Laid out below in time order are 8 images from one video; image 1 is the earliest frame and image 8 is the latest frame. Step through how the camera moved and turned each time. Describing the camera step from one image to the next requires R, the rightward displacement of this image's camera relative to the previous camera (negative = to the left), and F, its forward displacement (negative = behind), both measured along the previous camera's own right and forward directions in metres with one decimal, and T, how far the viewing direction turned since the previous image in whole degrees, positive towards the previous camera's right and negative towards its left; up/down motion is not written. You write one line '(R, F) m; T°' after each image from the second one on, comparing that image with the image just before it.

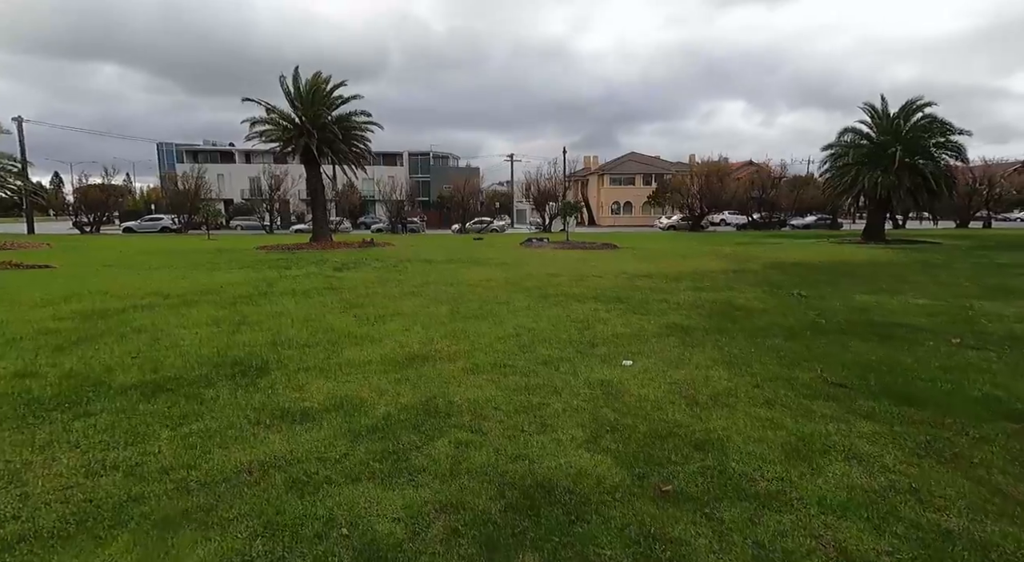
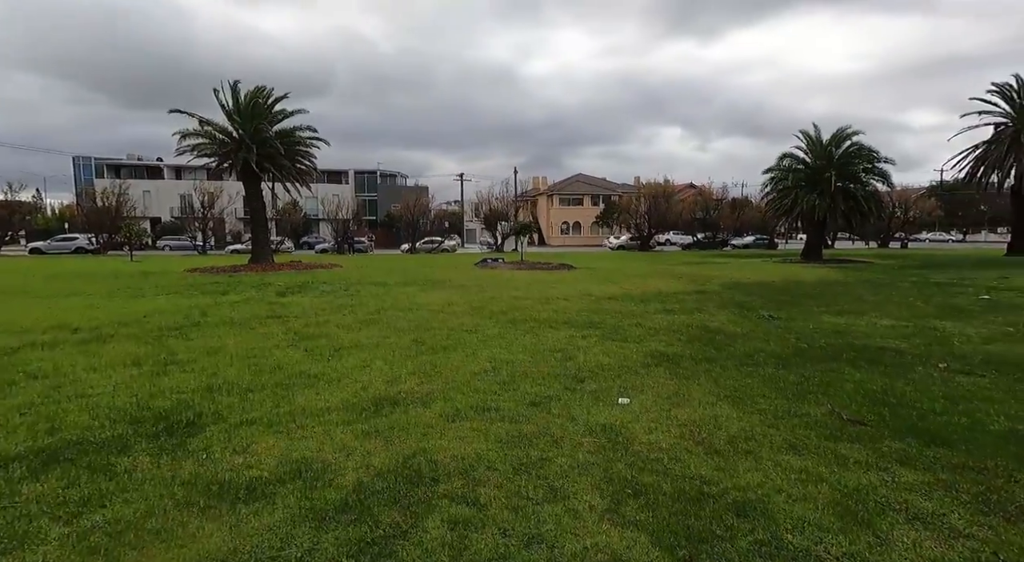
(-0.3, +0.7) m; +5°
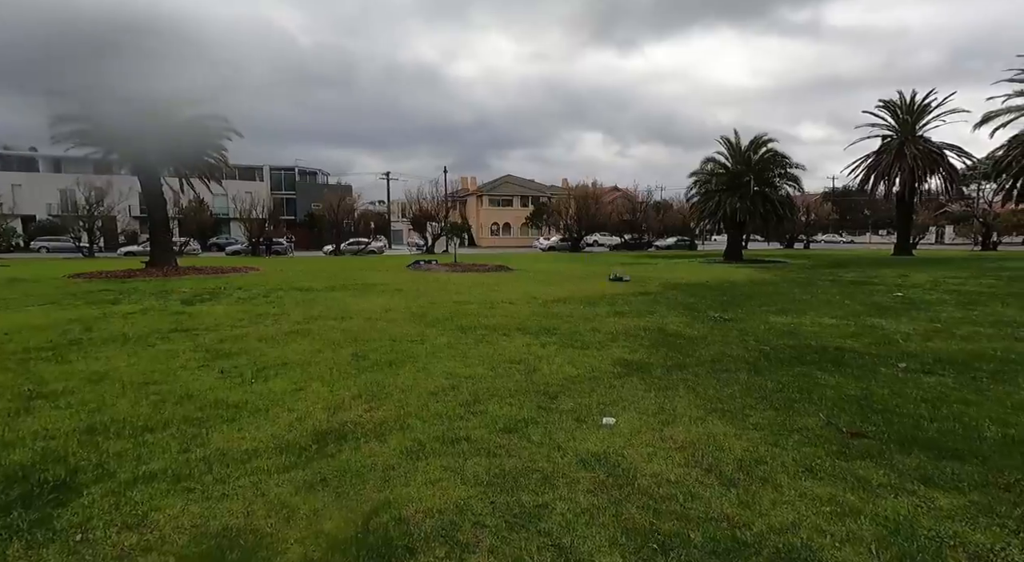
(-0.3, +0.7) m; +7°
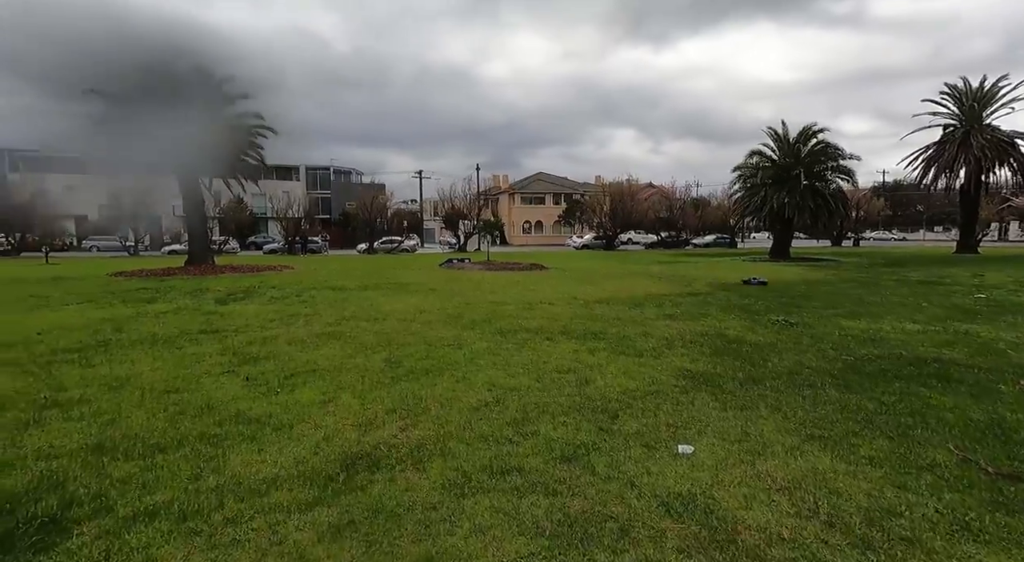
(-0.2, +0.6) m; -3°
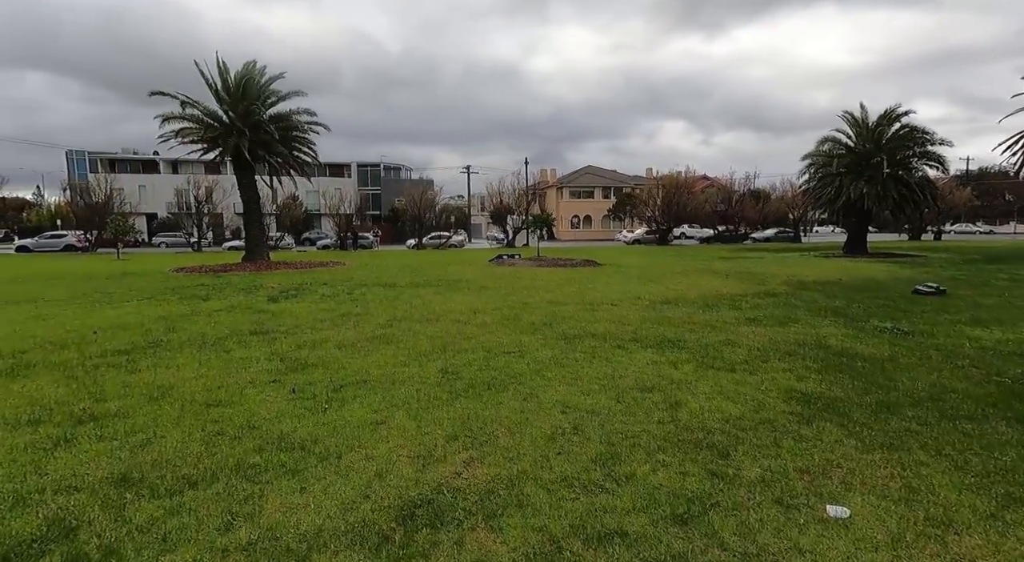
(-0.2, +0.7) m; -5°
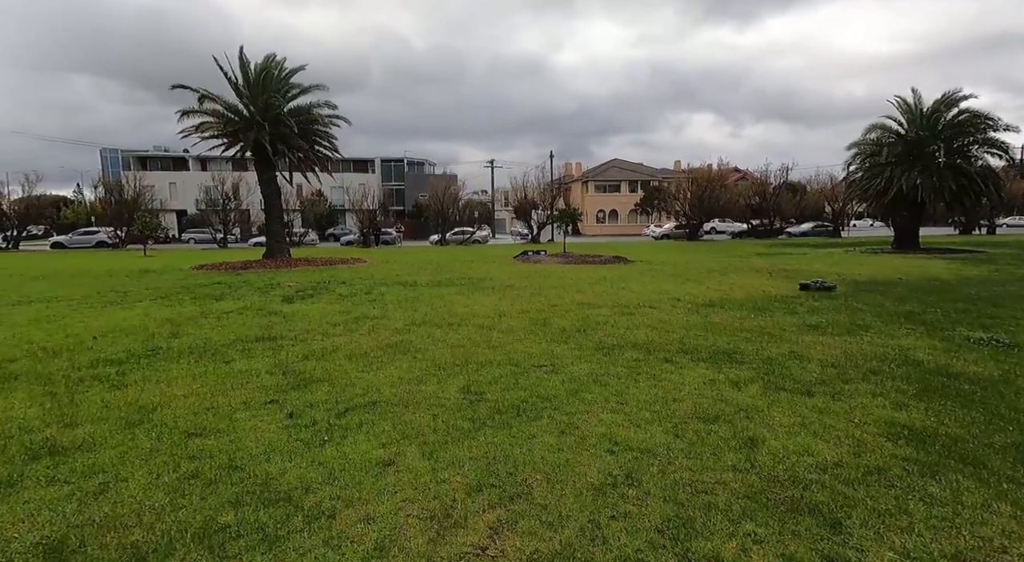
(-0.1, +0.9) m; -2°
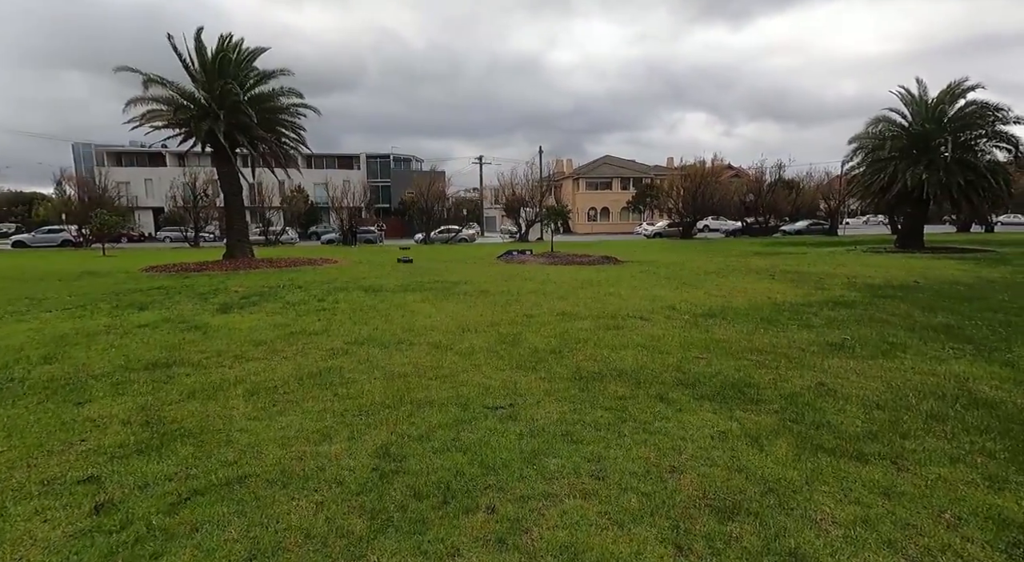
(+0.4, +1.5) m; +1°
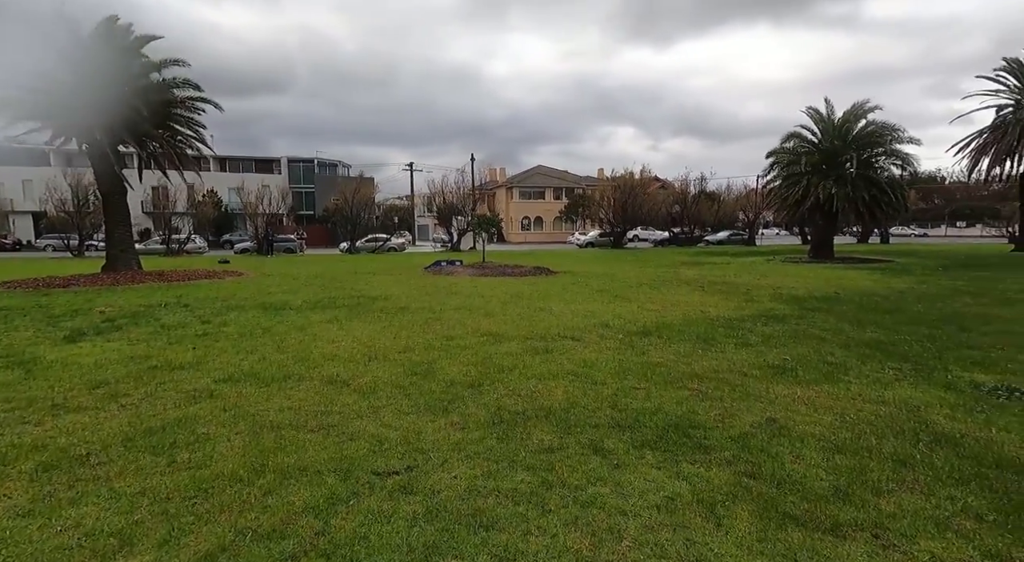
(+0.2, +1.0) m; +6°
